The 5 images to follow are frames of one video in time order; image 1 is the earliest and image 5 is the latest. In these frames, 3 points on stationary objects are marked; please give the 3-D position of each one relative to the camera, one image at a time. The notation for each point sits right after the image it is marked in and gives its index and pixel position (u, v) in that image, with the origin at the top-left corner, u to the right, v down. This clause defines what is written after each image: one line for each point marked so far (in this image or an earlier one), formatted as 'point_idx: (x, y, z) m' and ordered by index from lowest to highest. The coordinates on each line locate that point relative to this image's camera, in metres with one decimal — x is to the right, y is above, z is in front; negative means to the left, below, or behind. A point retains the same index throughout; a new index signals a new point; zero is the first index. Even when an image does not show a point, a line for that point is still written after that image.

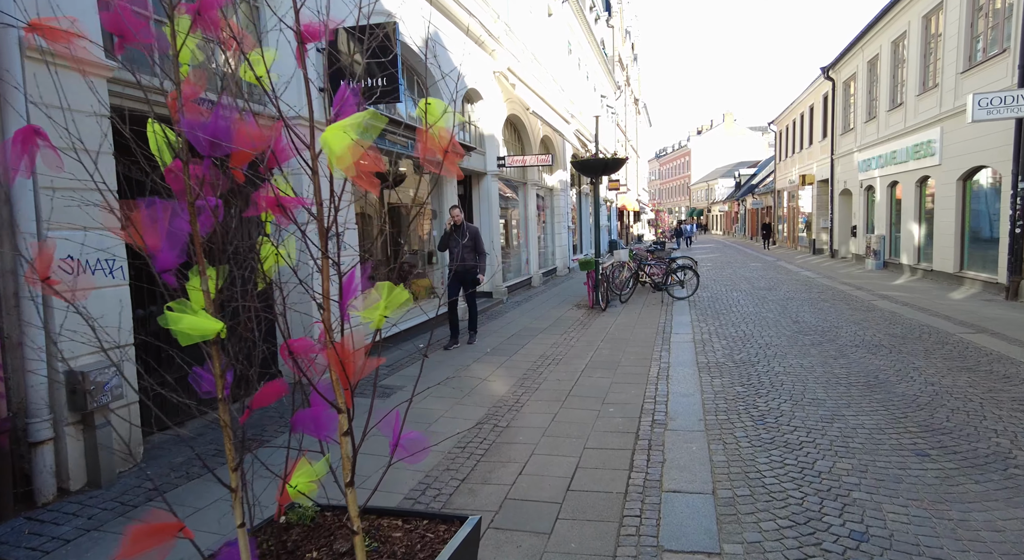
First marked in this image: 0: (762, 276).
0: (+7.2, +0.1, +16.4) m
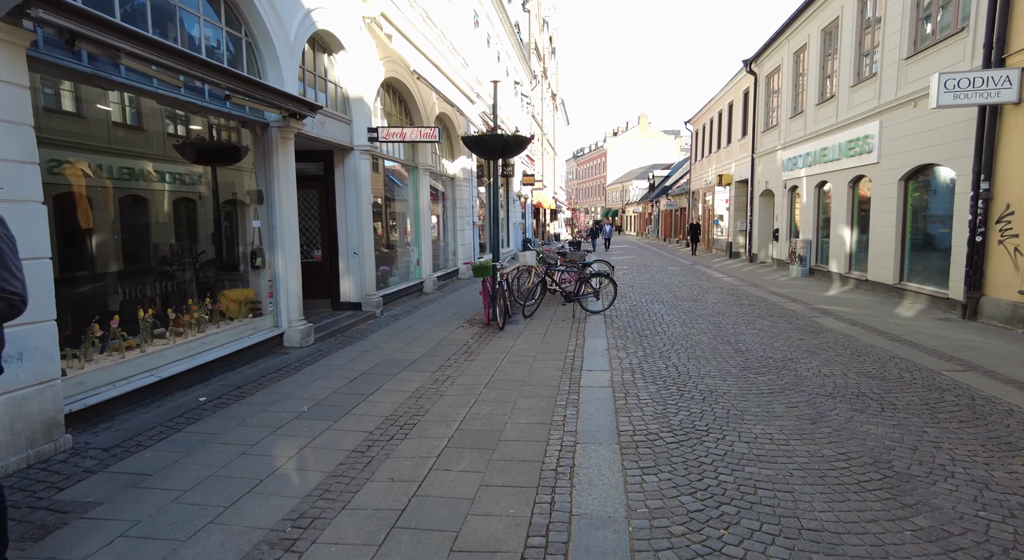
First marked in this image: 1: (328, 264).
0: (+4.4, -0.1, +14.8) m
1: (-3.2, +0.3, +9.8) m
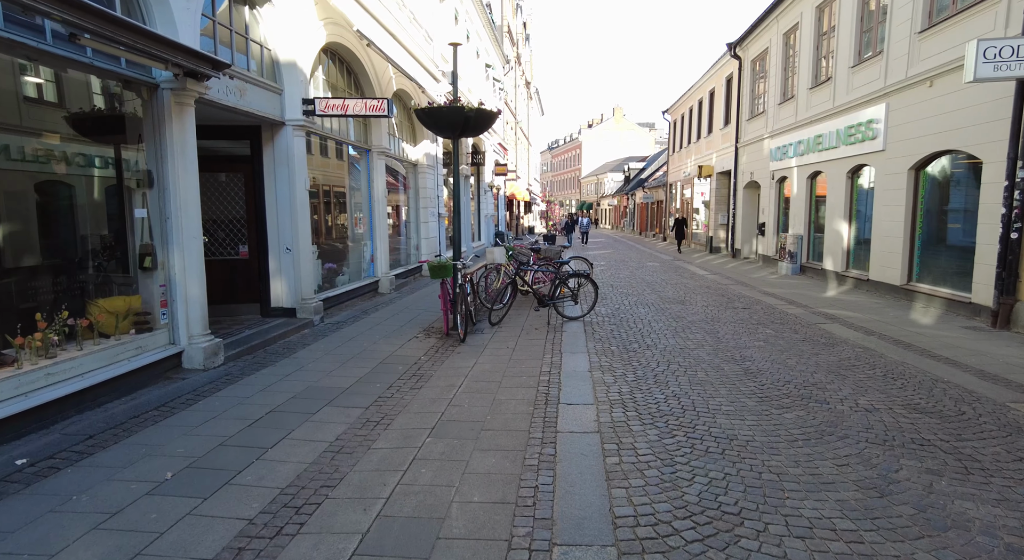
0: (+3.7, 0.0, +13.6) m
1: (-3.7, +0.3, +8.2) m
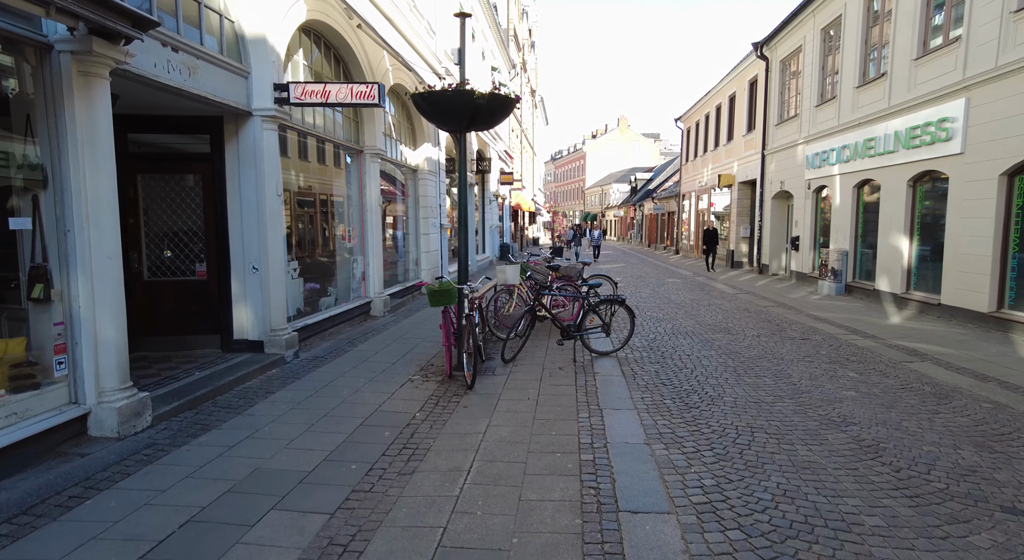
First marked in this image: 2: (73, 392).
0: (+3.9, -0.5, +12.0) m
1: (-3.5, 0.0, +6.7) m
2: (-3.2, -0.8, +4.1) m
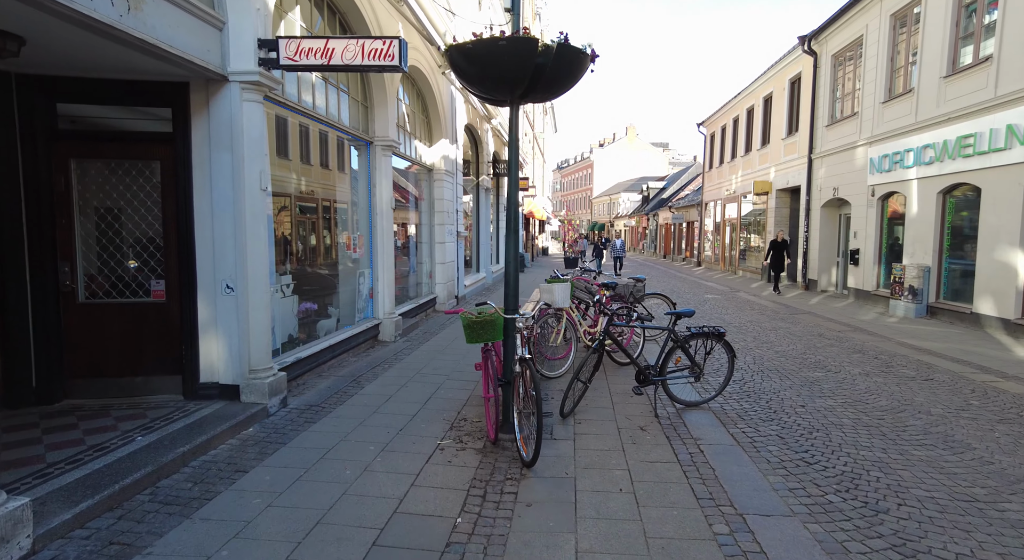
0: (+4.5, -0.8, +10.3) m
1: (-2.9, -0.2, +5.0) m
2: (-2.6, -1.0, +2.4) m
